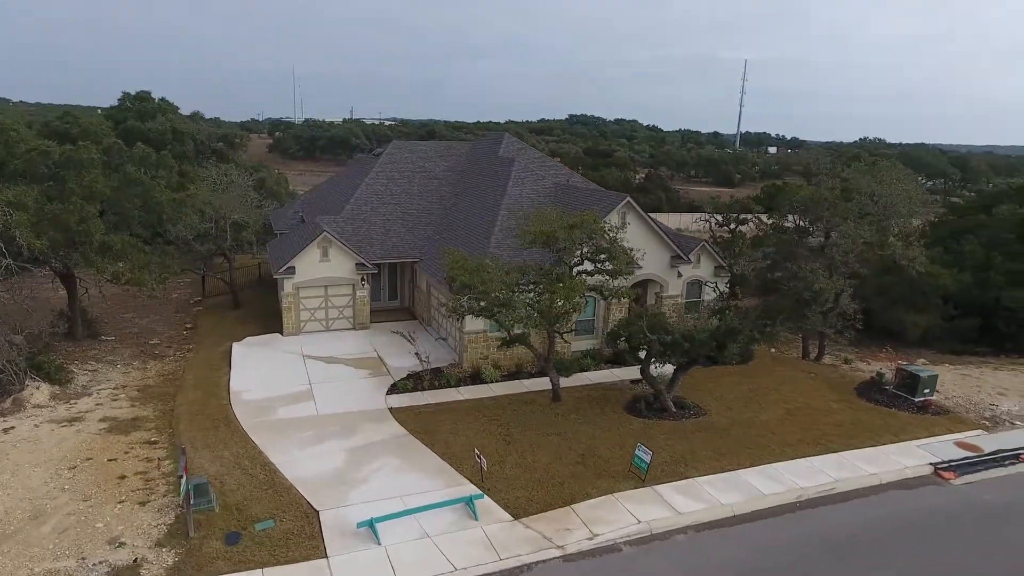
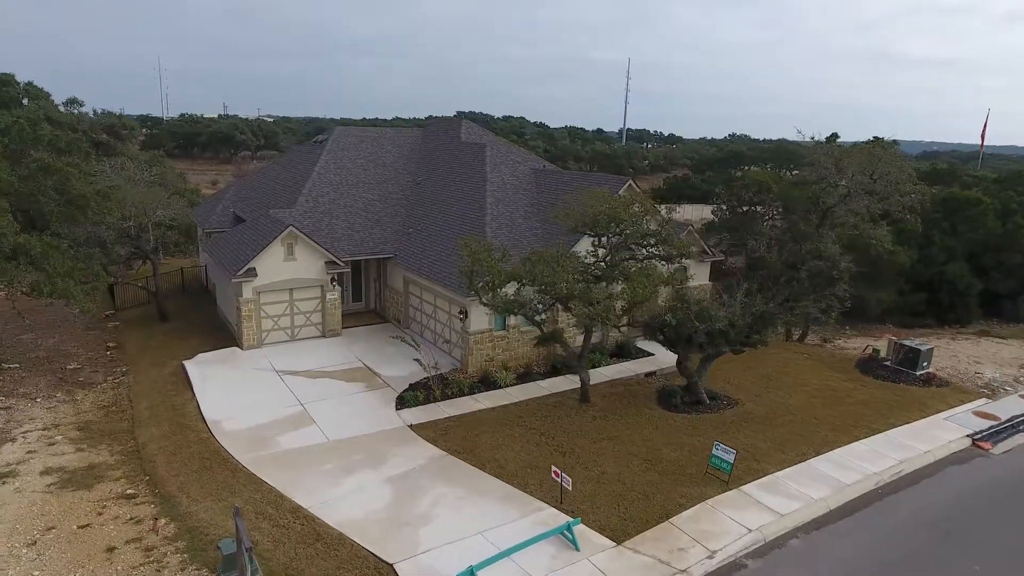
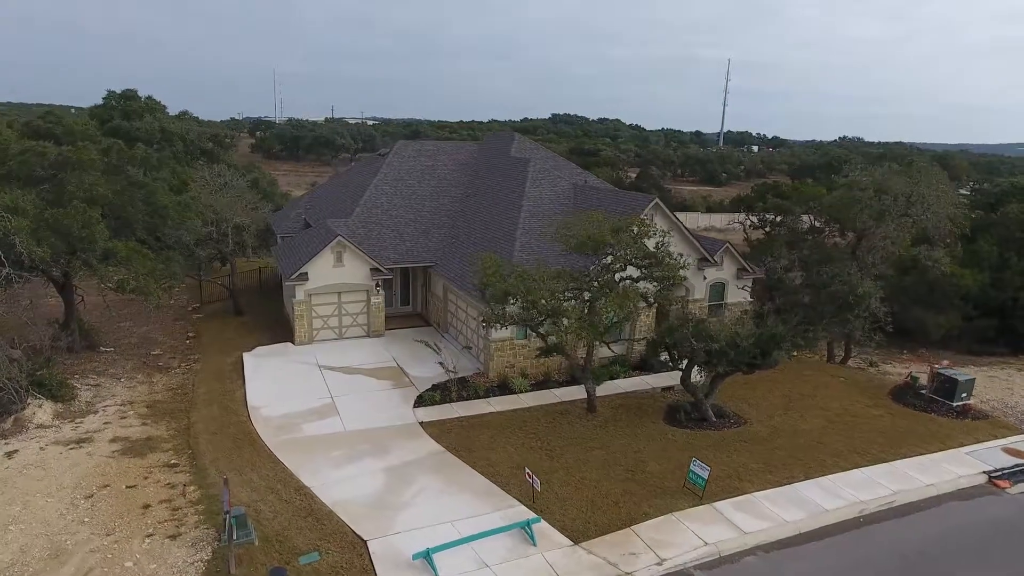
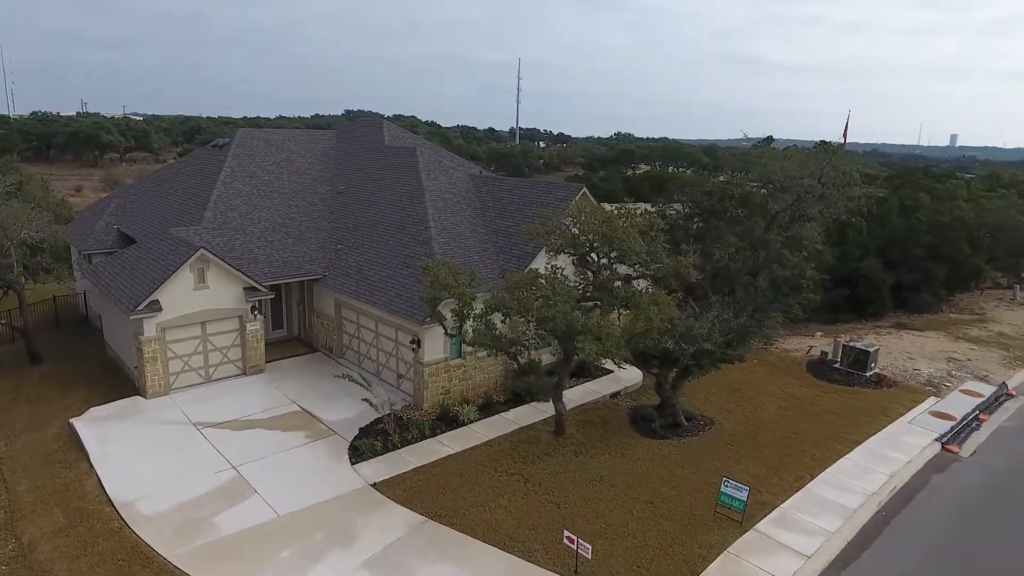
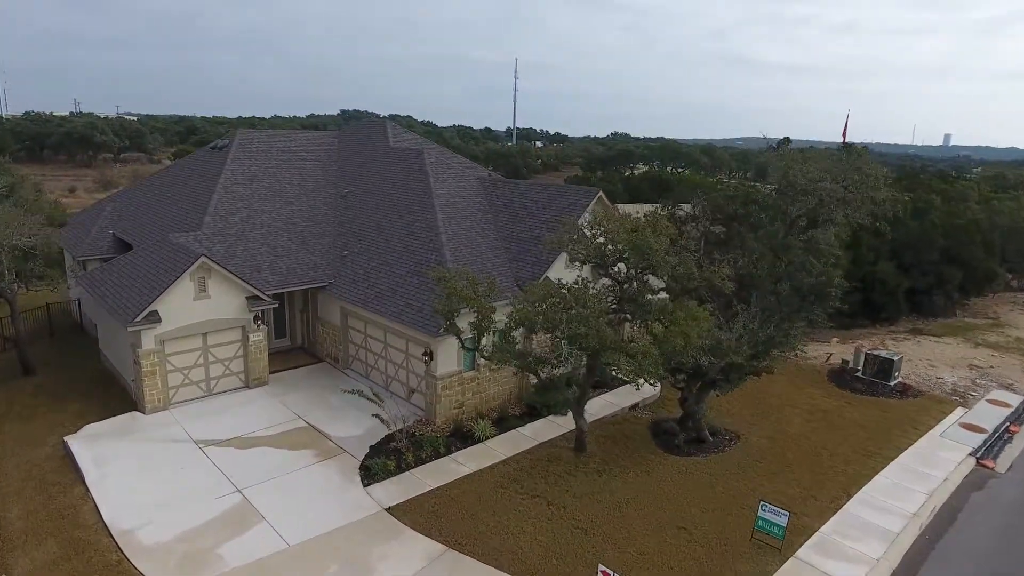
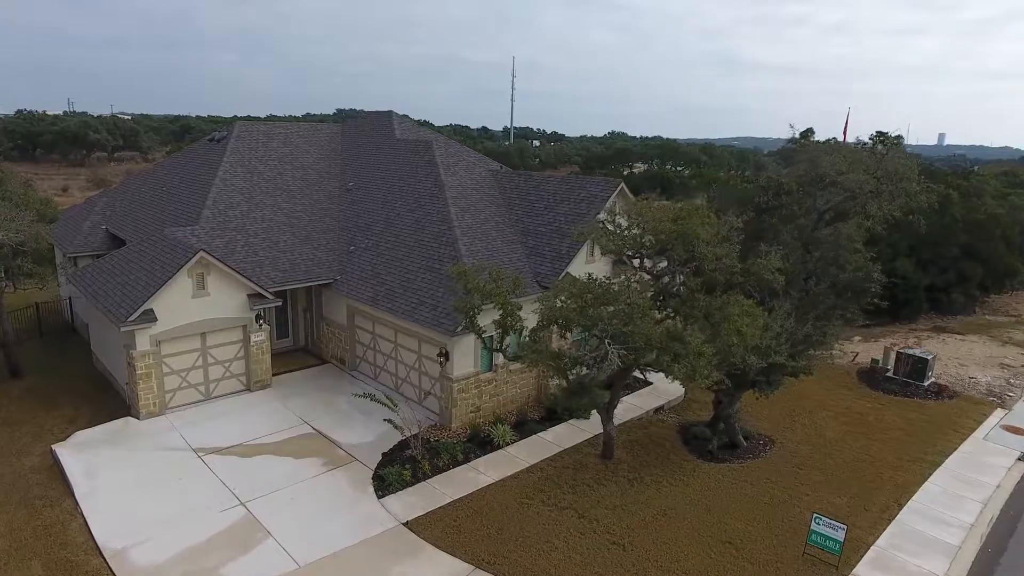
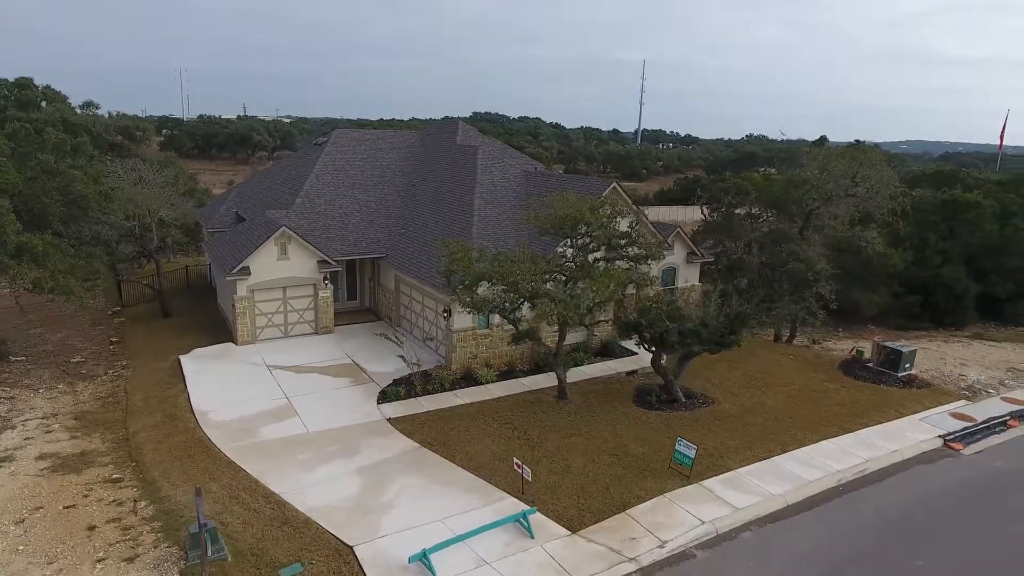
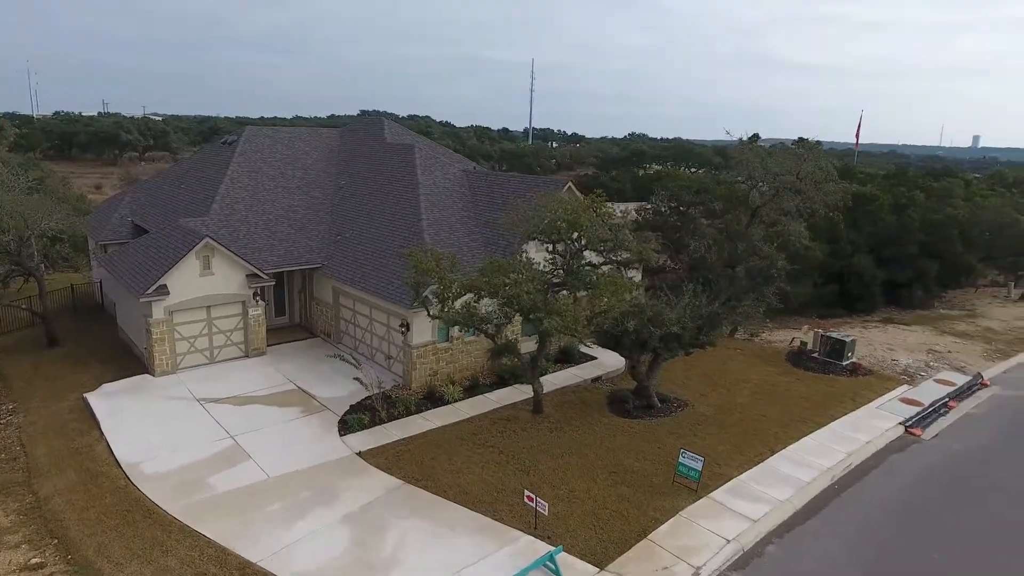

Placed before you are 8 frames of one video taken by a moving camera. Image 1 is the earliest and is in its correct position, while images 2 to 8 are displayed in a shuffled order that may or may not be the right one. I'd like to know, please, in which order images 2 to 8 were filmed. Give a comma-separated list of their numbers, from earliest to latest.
3, 7, 2, 8, 4, 5, 6
